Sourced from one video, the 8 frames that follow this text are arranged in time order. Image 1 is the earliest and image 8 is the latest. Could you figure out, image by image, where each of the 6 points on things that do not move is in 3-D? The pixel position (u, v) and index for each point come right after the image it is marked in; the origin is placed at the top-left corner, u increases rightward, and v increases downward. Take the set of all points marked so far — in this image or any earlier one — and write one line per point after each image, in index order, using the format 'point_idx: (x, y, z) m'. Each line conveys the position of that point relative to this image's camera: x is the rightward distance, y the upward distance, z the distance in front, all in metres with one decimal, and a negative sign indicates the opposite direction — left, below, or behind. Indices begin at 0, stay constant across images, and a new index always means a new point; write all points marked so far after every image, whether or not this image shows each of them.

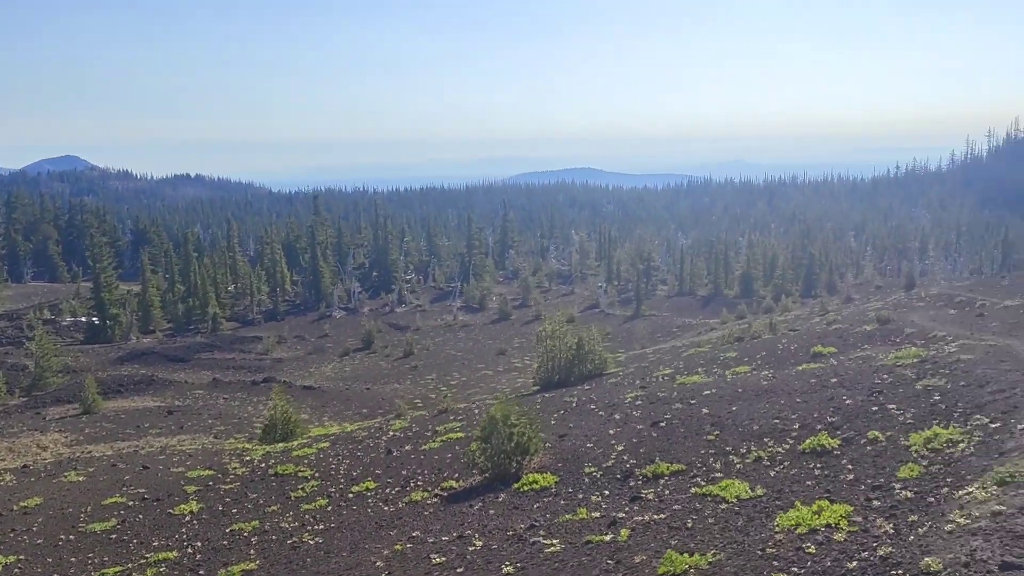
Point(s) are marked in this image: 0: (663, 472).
0: (+3.7, -4.5, +20.0) m
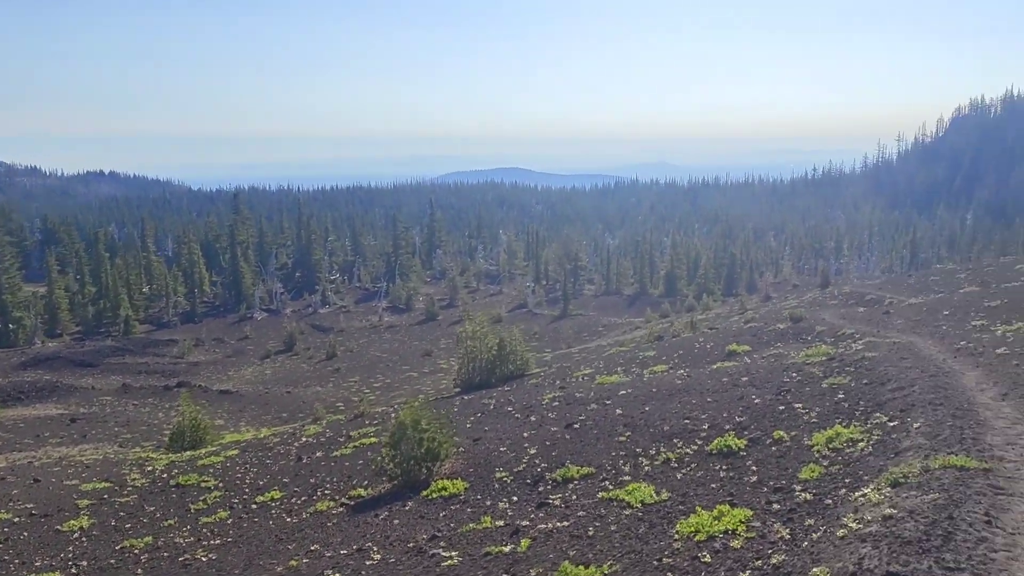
0: (+1.5, -4.5, +19.6) m
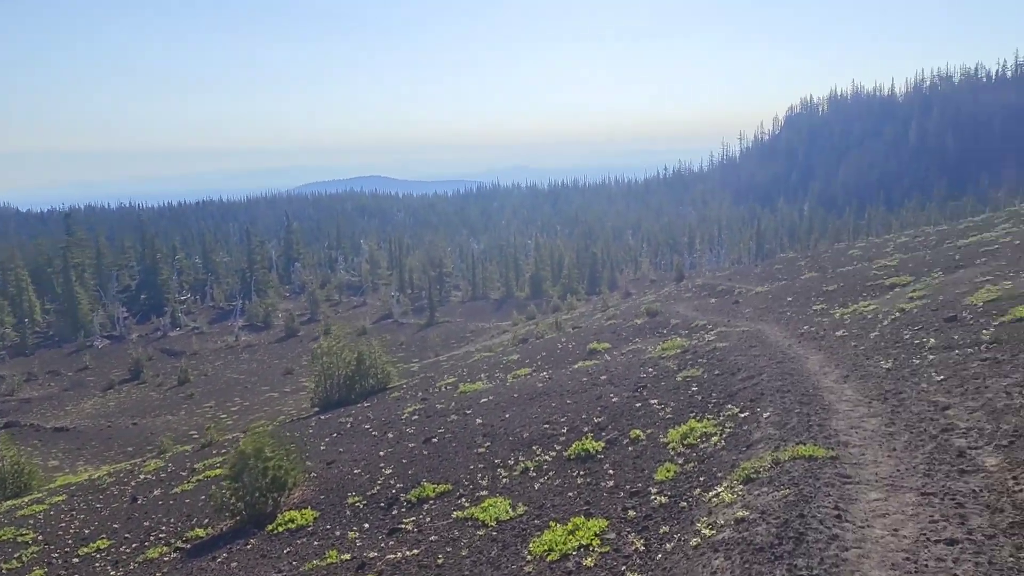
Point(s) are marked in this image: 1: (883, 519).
0: (-1.9, -4.7, +18.5) m
1: (+3.9, -2.5, +8.7) m
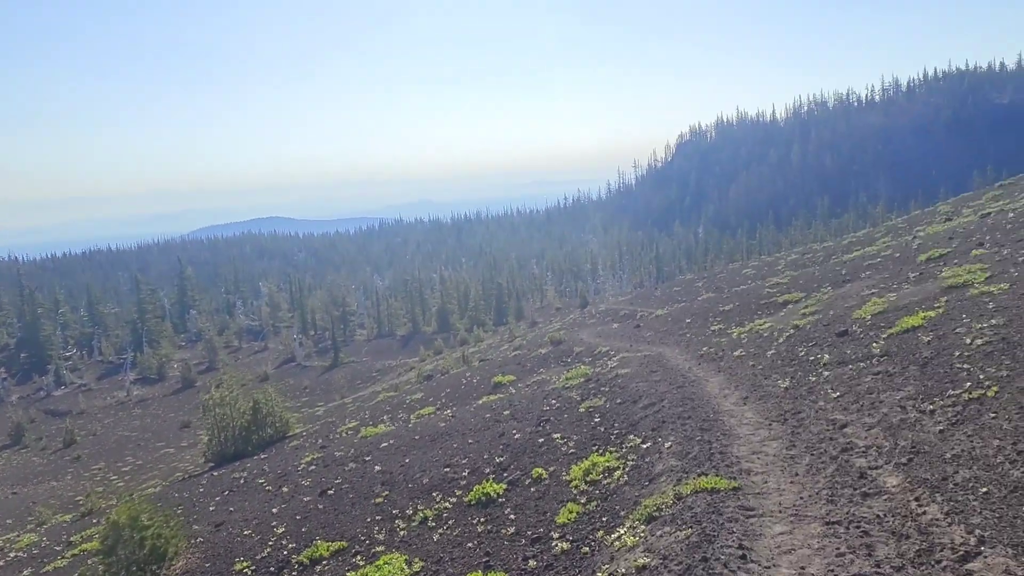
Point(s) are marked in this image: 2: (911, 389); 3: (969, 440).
0: (-4.0, -5.6, +17.1) m
1: (+2.8, -2.7, +8.2) m
2: (+6.6, -1.7, +13.5) m
3: (+5.7, -1.9, +10.2) m
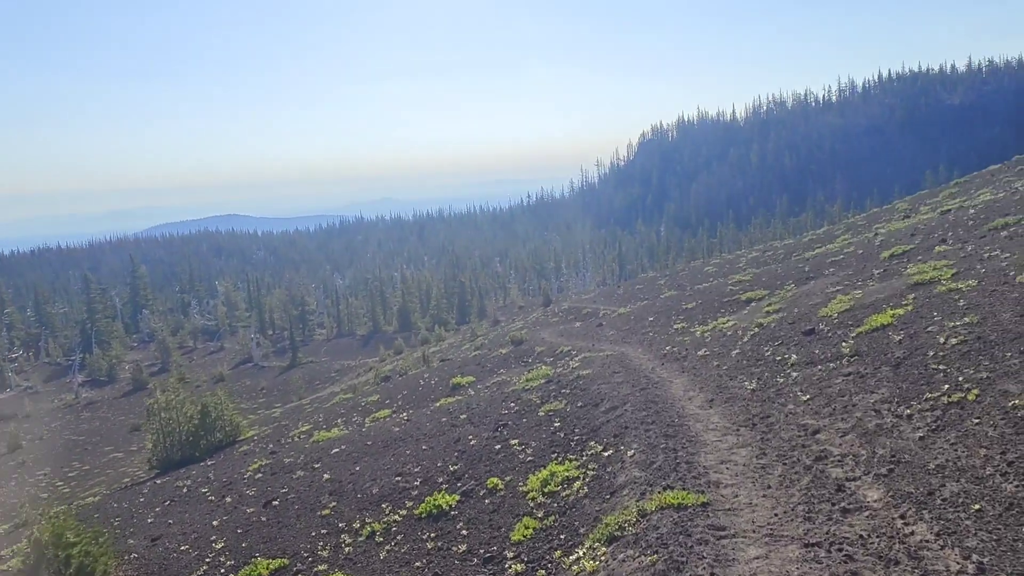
0: (-4.9, -5.5, +15.9) m
1: (+2.2, -2.6, +7.3) m
2: (+5.8, -1.6, +12.7) m
3: (+5.1, -1.9, +9.5) m
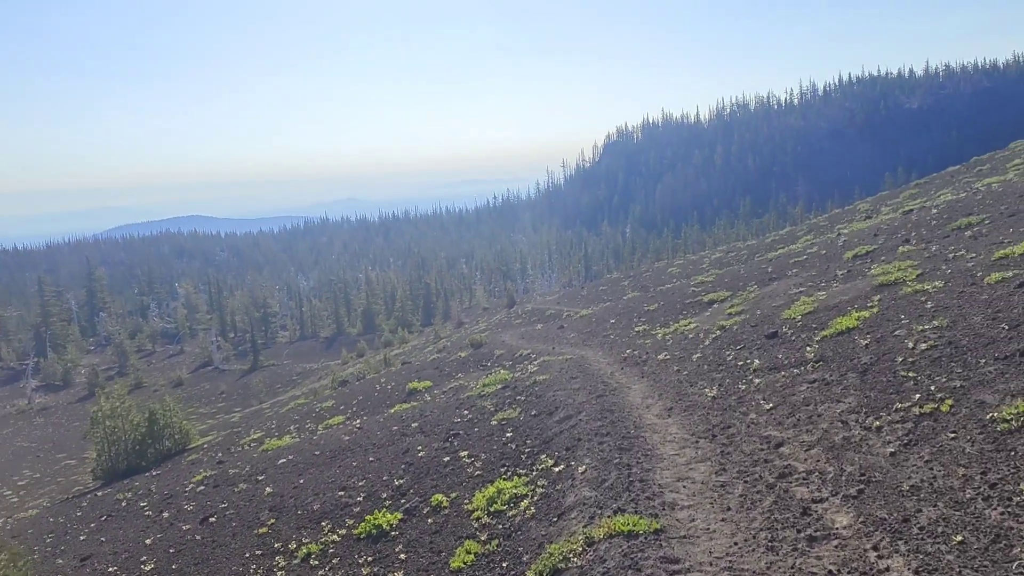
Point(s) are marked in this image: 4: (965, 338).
0: (-5.8, -5.6, +14.7) m
1: (+1.6, -2.7, +6.3) m
2: (+5.0, -1.6, +11.9) m
3: (+4.4, -1.9, +8.6) m
4: (+6.8, -0.8, +12.3) m
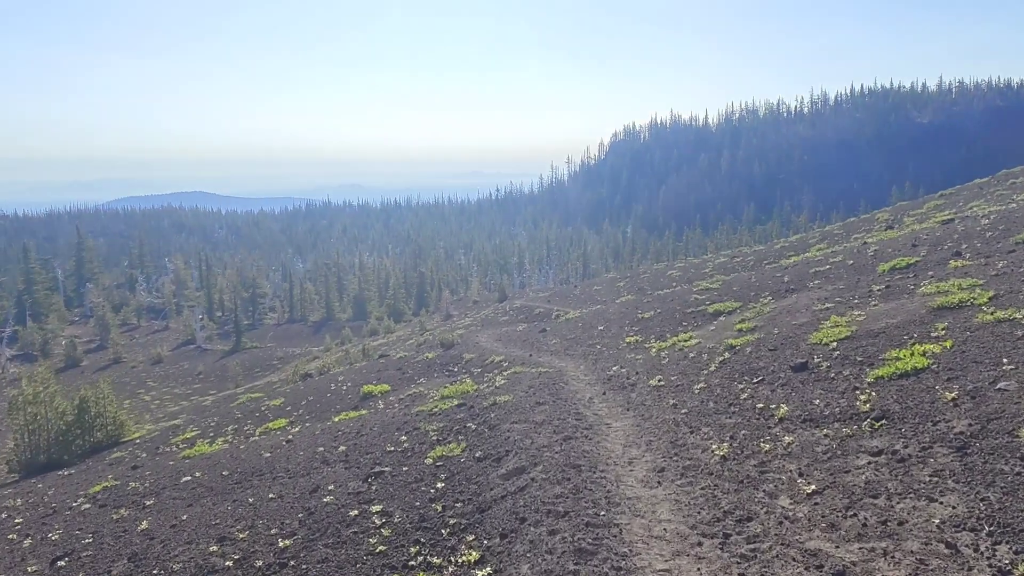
0: (-7.0, -5.3, +10.2) m
1: (+0.6, -2.8, +1.8) m
2: (+4.0, -1.9, +7.4) m
3: (+3.4, -2.2, +4.1) m
4: (+5.8, -1.1, +7.7) m
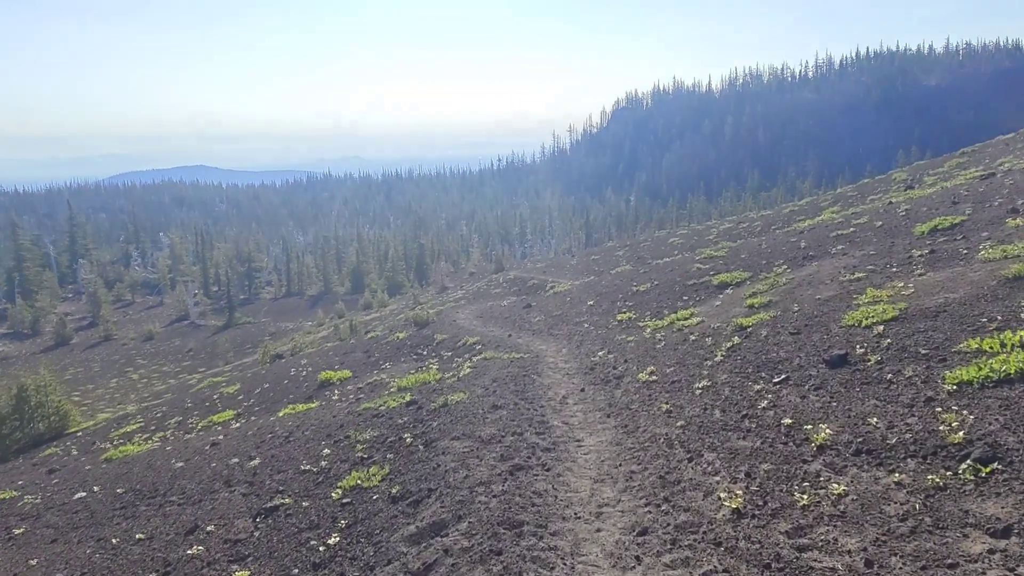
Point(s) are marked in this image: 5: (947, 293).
0: (-7.8, -5.1, +6.6) m
1: (-0.3, -2.9, -2.0) m
2: (+3.1, -1.7, +3.6) m
3: (+2.5, -2.1, +0.3) m
4: (+5.0, -0.9, +3.9) m
5: (+6.9, -0.1, +13.0) m
